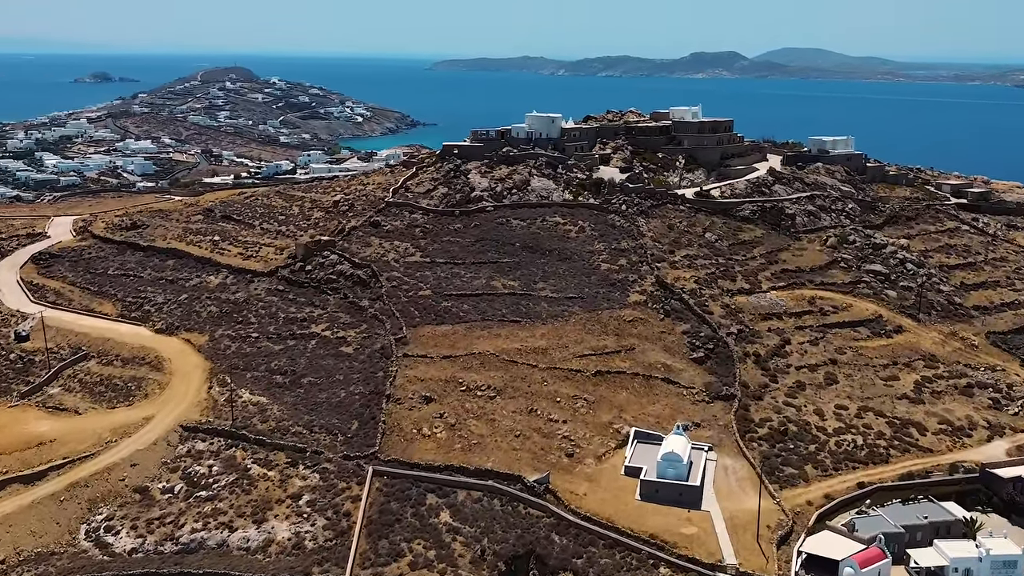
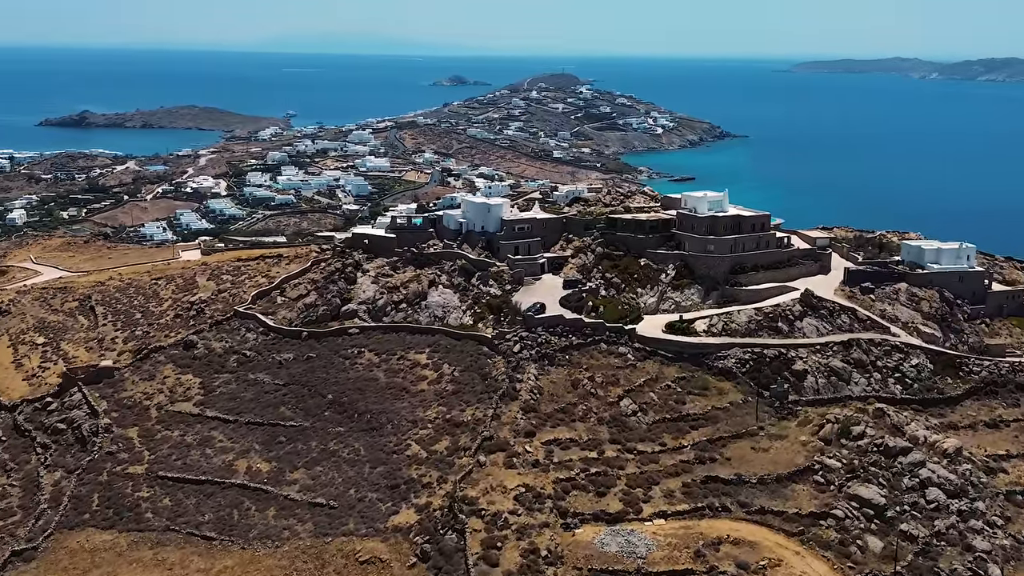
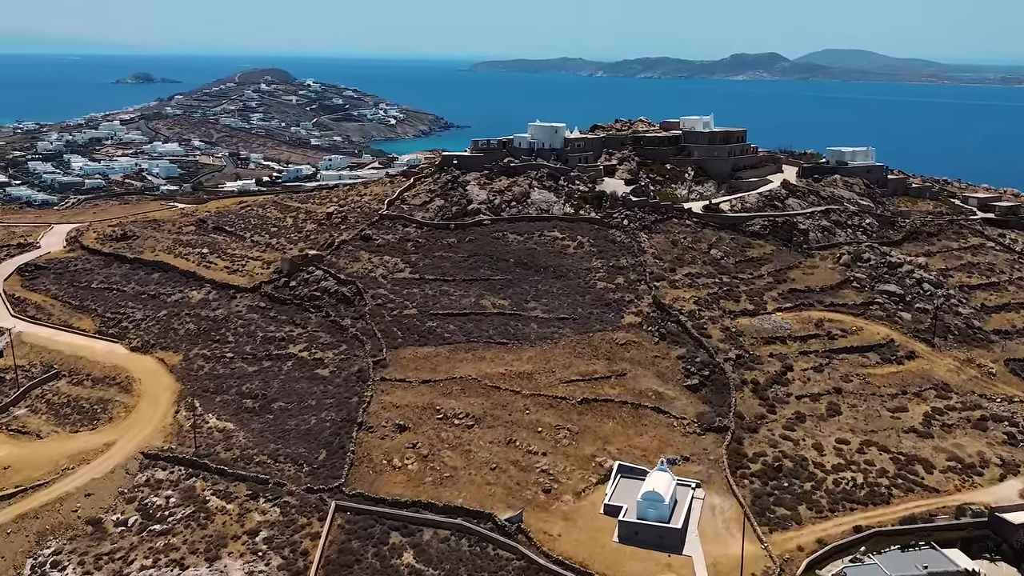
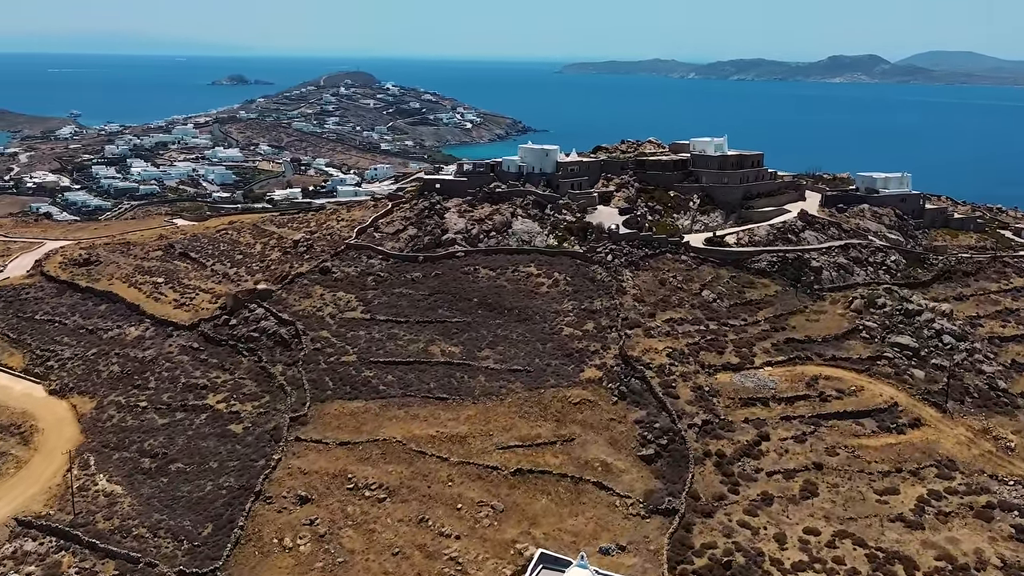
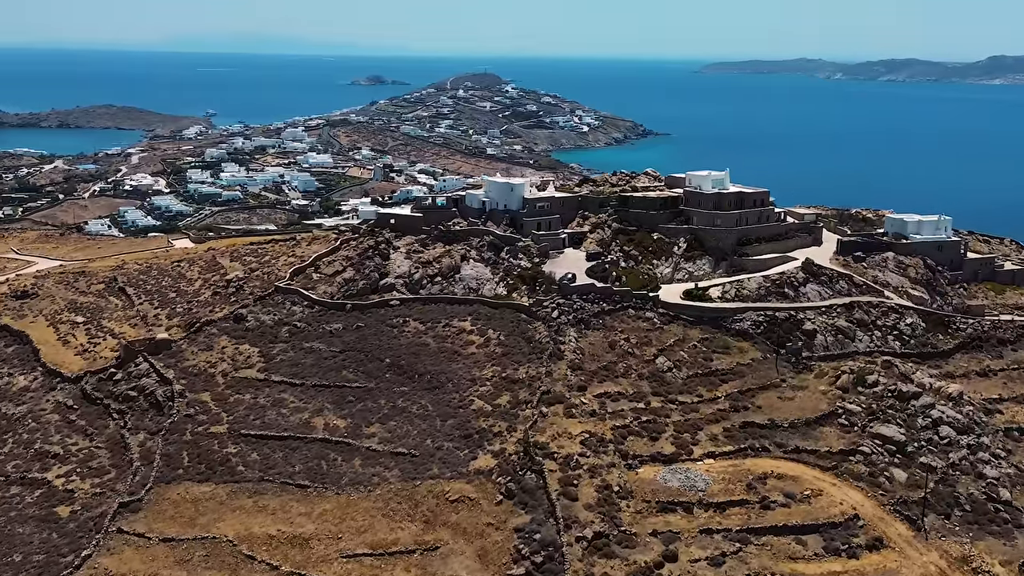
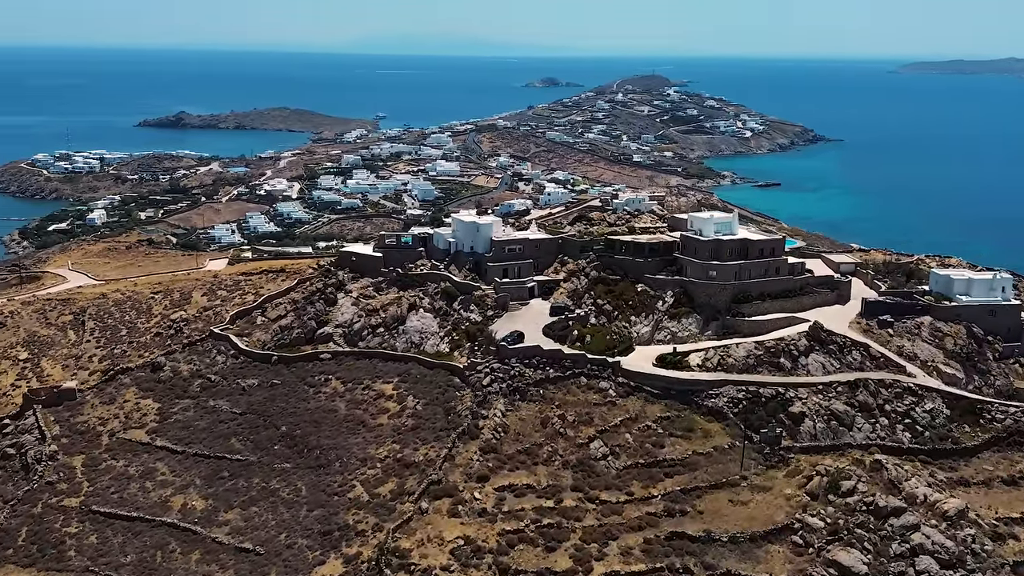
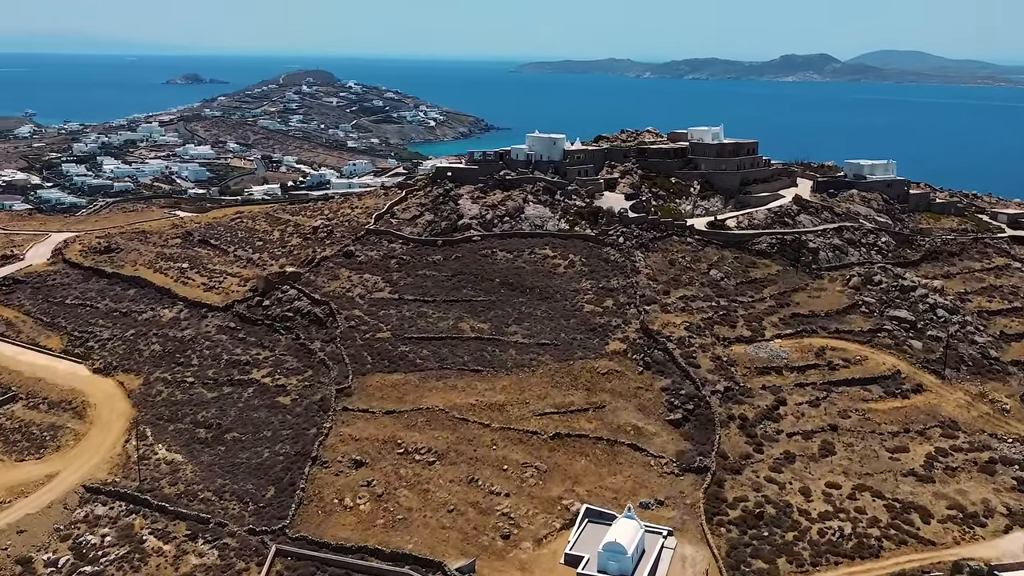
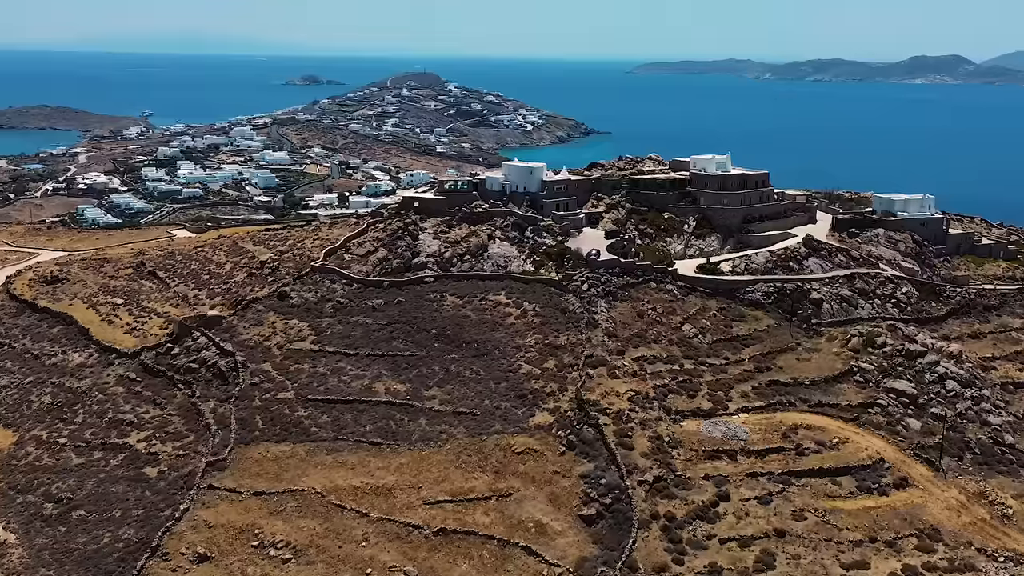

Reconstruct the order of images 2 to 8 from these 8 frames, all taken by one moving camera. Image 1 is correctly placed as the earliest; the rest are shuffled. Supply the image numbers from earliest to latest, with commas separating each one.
3, 7, 4, 8, 5, 2, 6
